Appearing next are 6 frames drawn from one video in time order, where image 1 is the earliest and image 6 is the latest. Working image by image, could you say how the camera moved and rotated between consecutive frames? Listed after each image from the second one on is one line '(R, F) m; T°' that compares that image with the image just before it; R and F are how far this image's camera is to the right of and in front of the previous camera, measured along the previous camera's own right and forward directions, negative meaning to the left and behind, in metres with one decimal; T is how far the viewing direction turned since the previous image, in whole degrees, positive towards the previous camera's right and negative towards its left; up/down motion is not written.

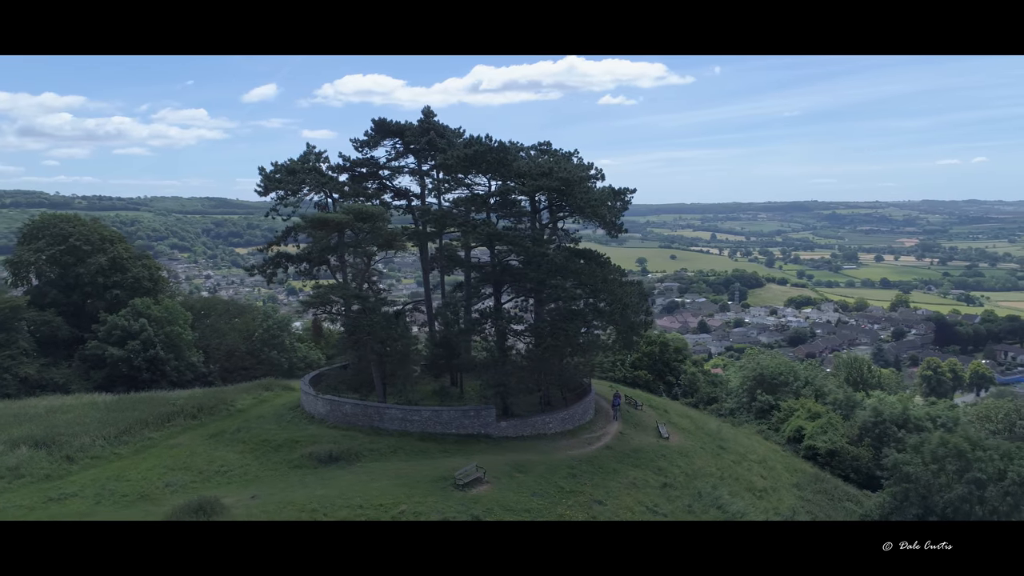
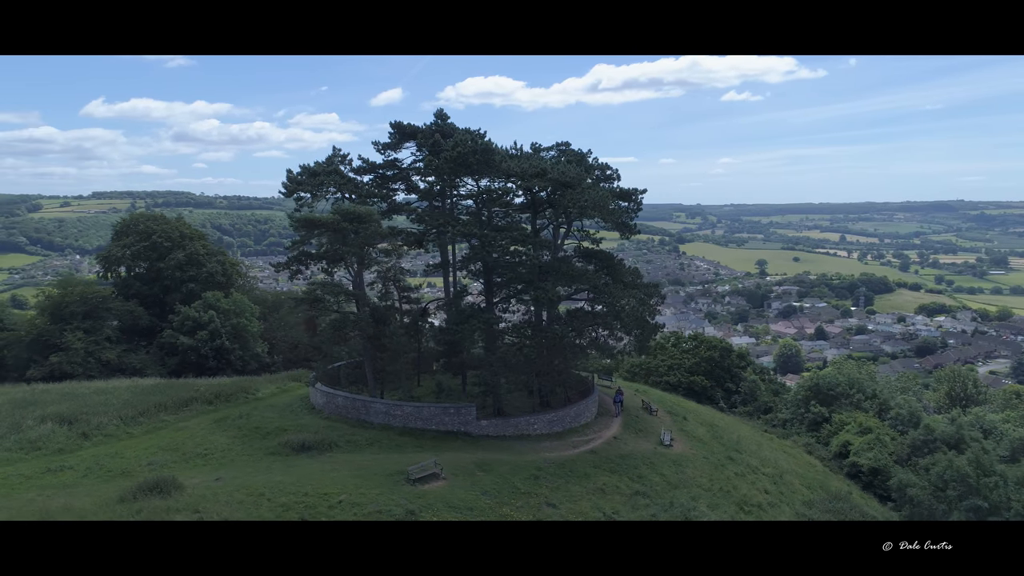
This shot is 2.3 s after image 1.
(+2.1, +0.2) m; -8°
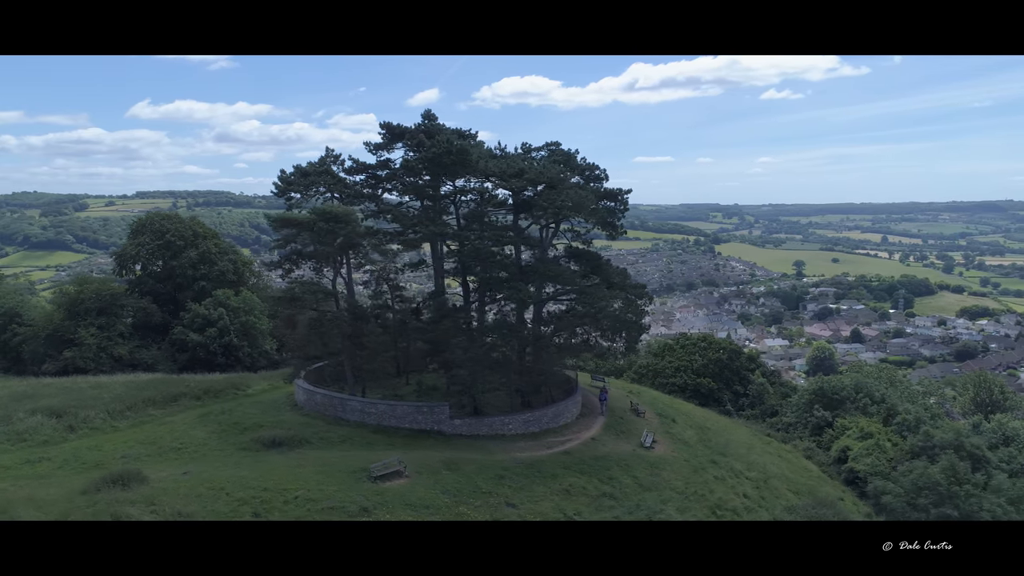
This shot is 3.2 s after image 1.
(+1.0, 0.0) m; -2°
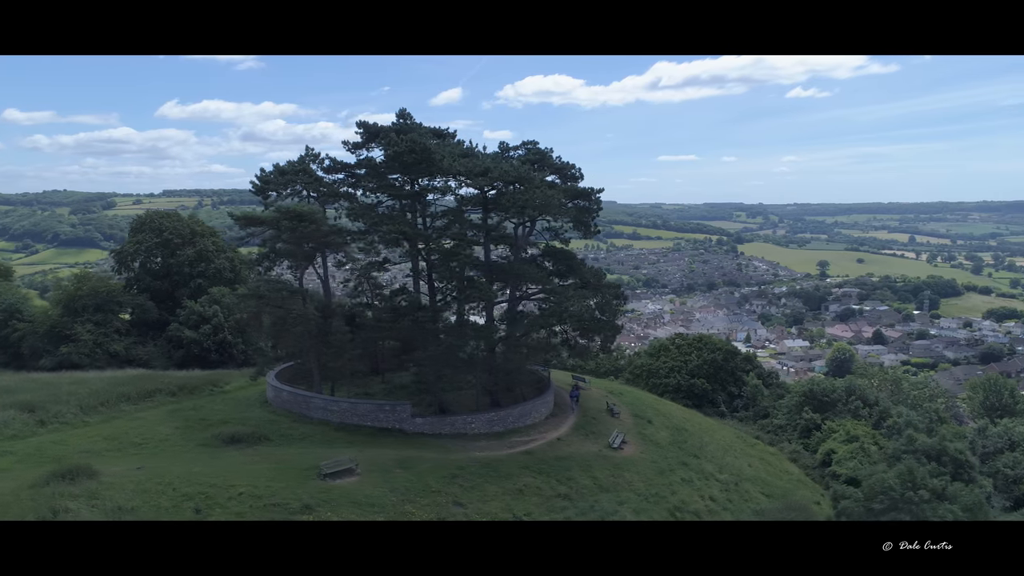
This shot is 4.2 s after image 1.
(+1.1, 0.0) m; -1°
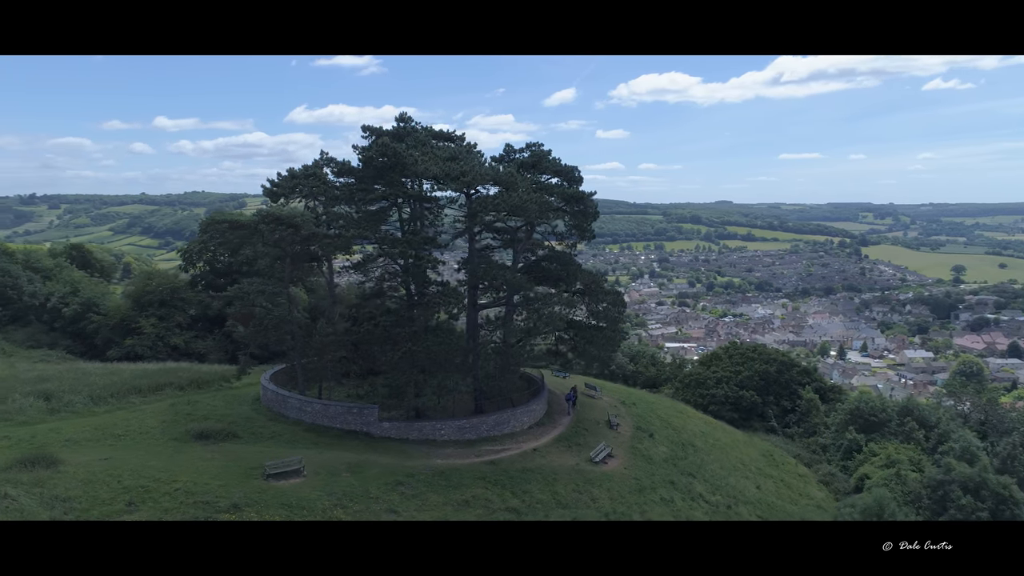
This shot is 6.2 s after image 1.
(+2.4, +0.4) m; -7°
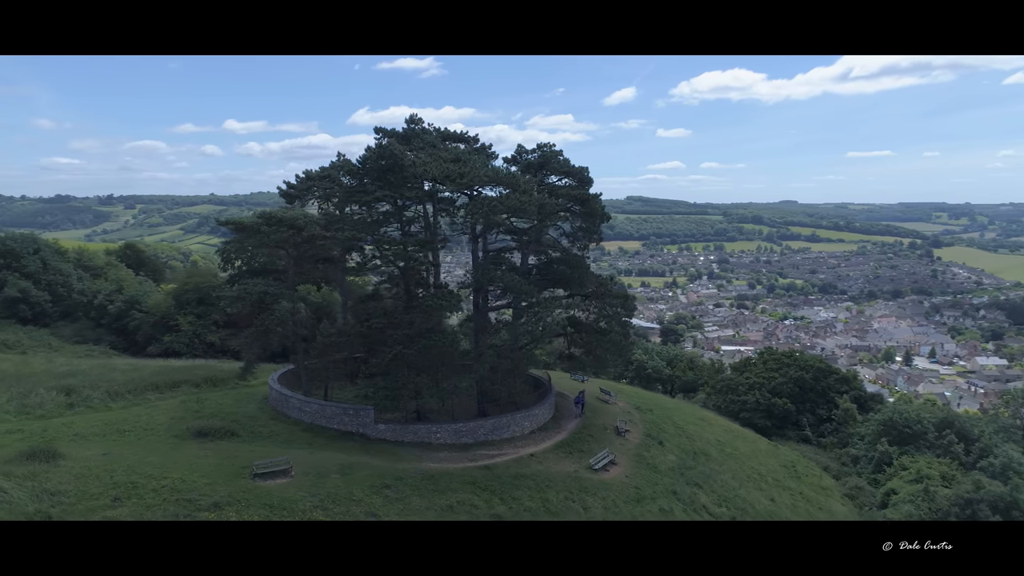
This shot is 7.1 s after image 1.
(+1.0, +0.2) m; -4°
